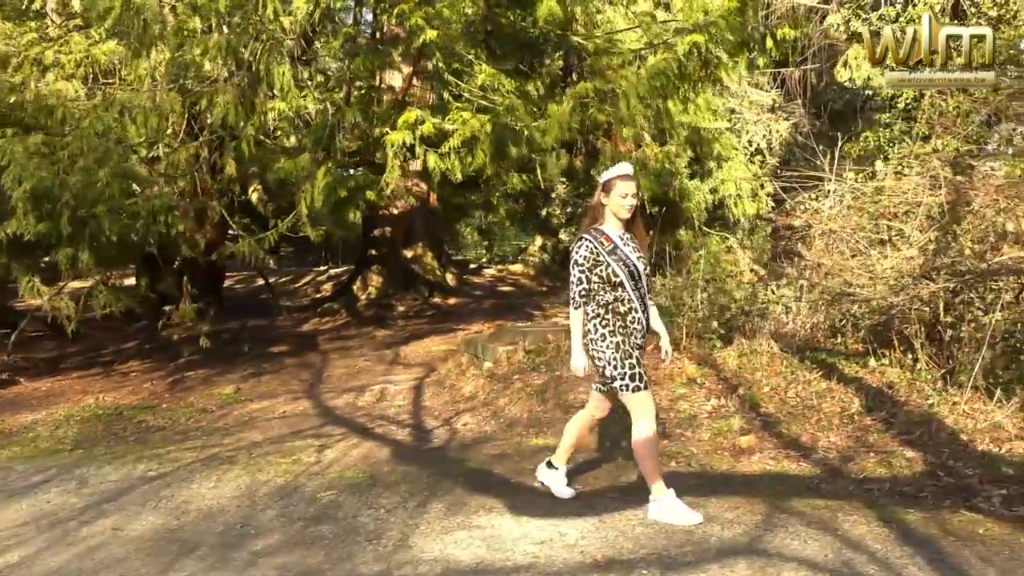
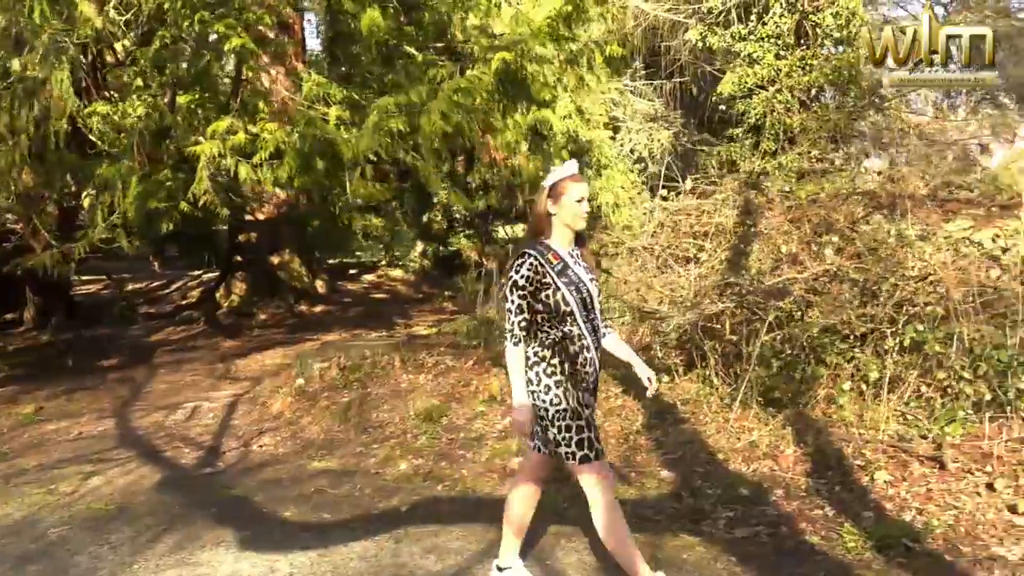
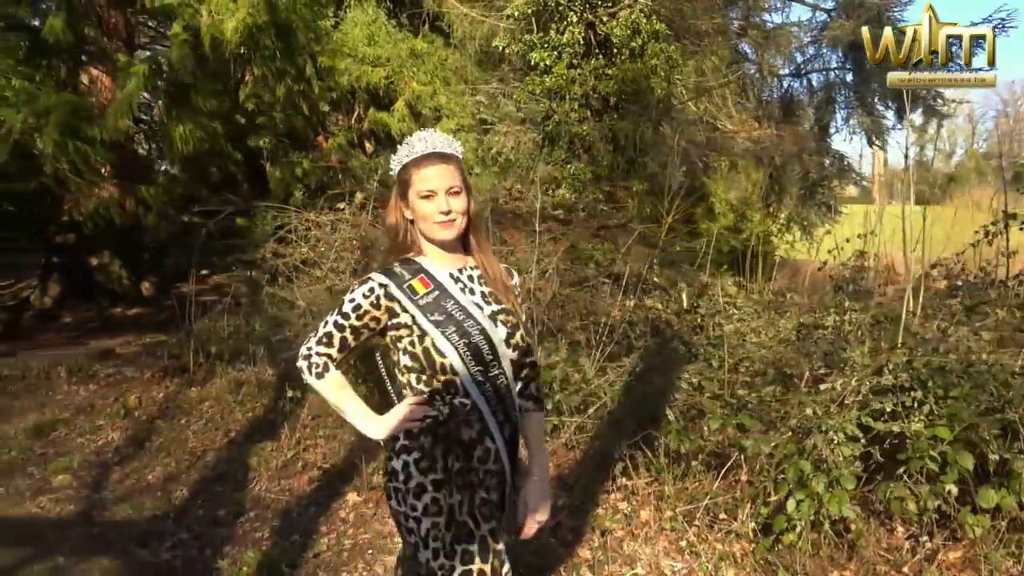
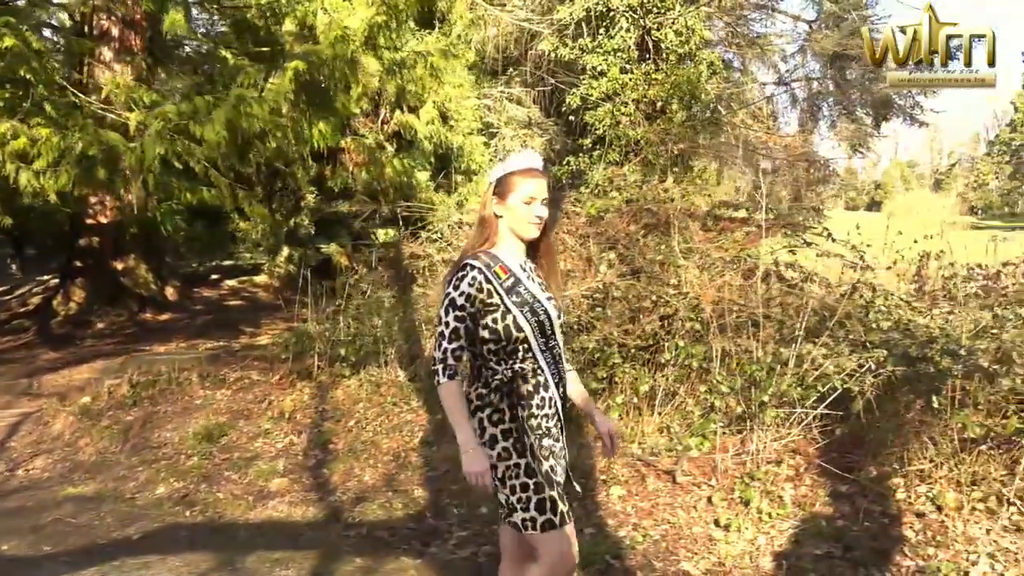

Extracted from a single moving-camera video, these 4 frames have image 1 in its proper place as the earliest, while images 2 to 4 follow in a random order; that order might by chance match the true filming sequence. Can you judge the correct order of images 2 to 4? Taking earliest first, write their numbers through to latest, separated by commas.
2, 4, 3
